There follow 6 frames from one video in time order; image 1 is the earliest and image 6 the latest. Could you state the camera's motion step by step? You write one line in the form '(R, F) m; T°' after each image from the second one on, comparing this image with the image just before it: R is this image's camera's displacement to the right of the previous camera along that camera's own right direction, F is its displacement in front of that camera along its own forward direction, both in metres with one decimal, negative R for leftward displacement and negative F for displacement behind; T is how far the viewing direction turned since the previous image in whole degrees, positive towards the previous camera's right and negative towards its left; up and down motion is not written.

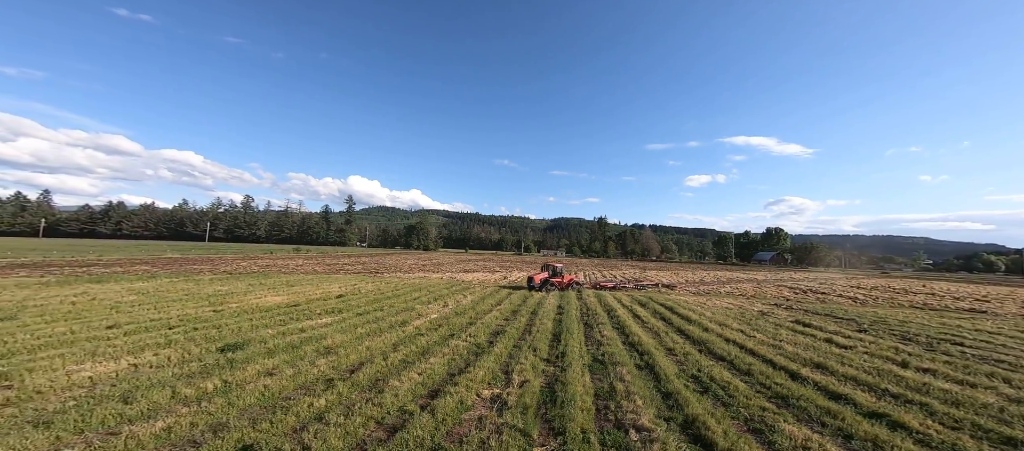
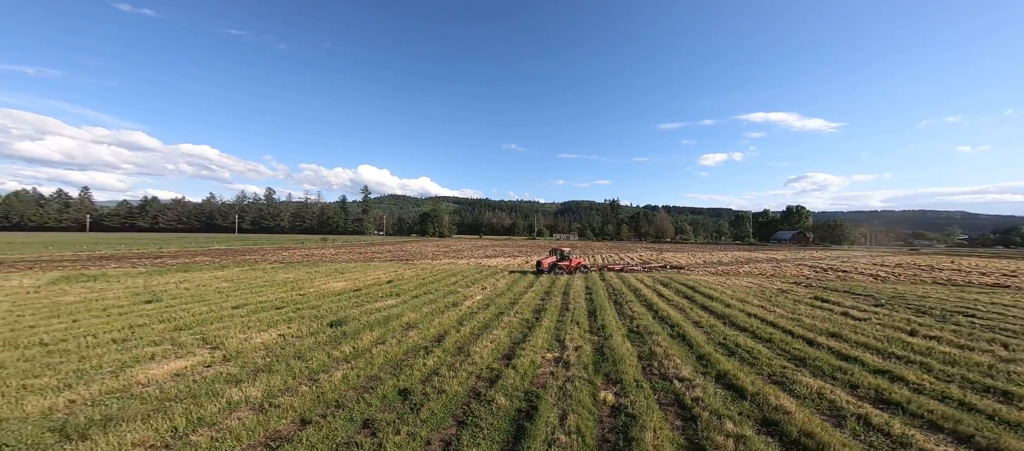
(-0.9, -1.9) m; -2°
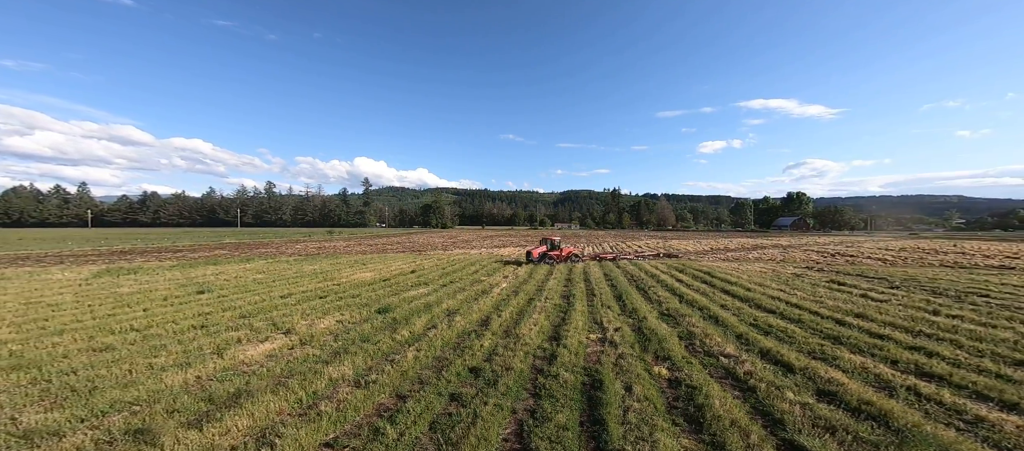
(-1.1, -0.7) m; 0°
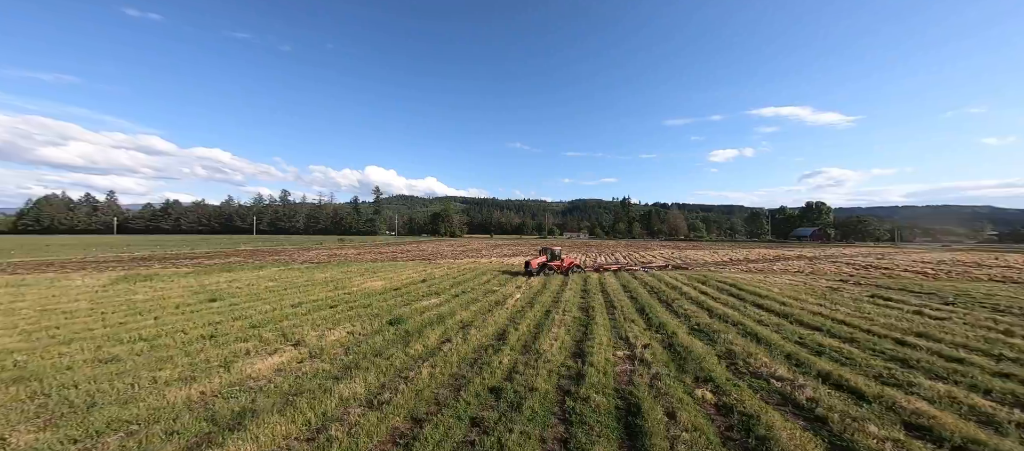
(-0.2, +0.5) m; -2°
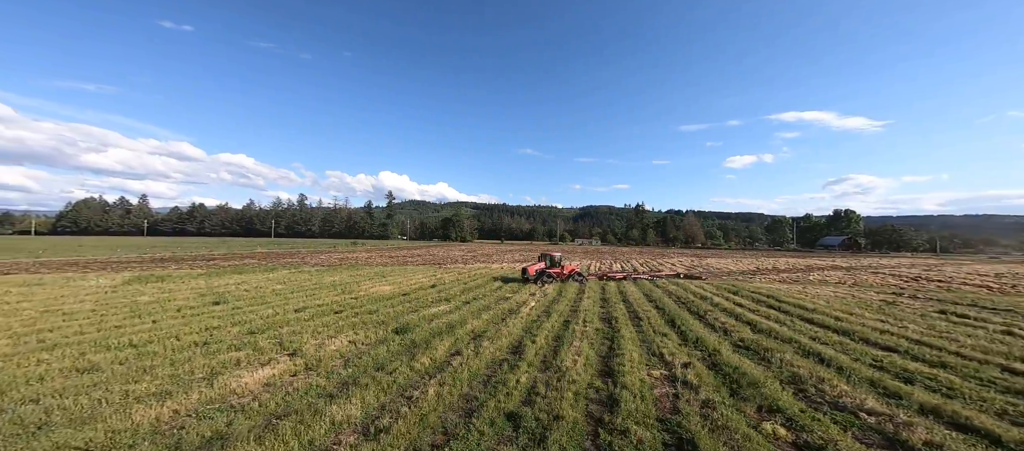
(-0.1, +0.9) m; -2°
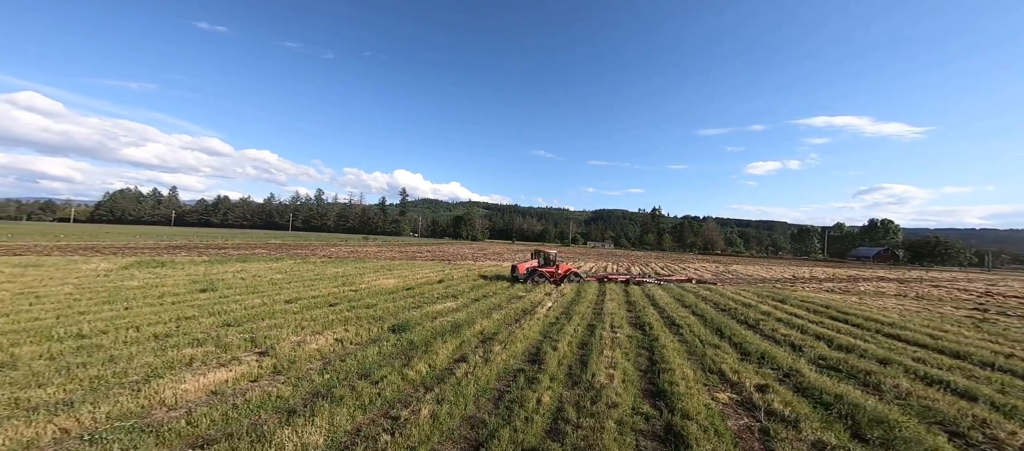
(-0.1, +1.5) m; -2°
